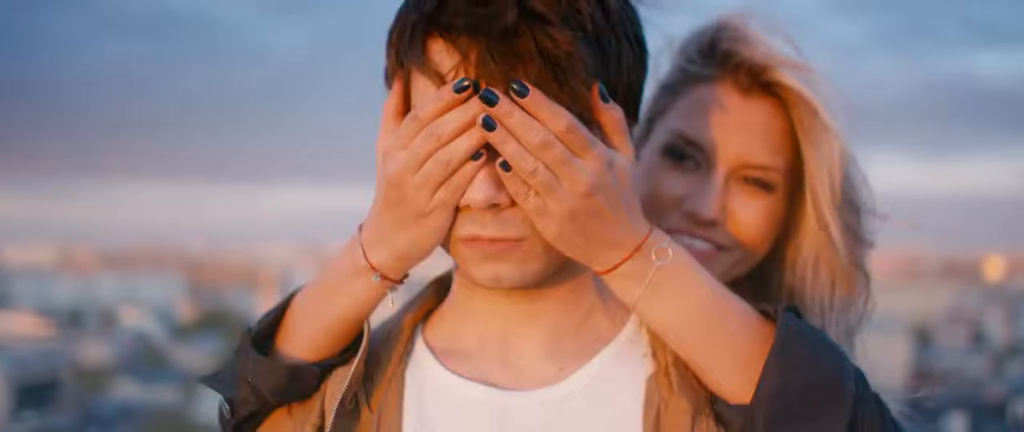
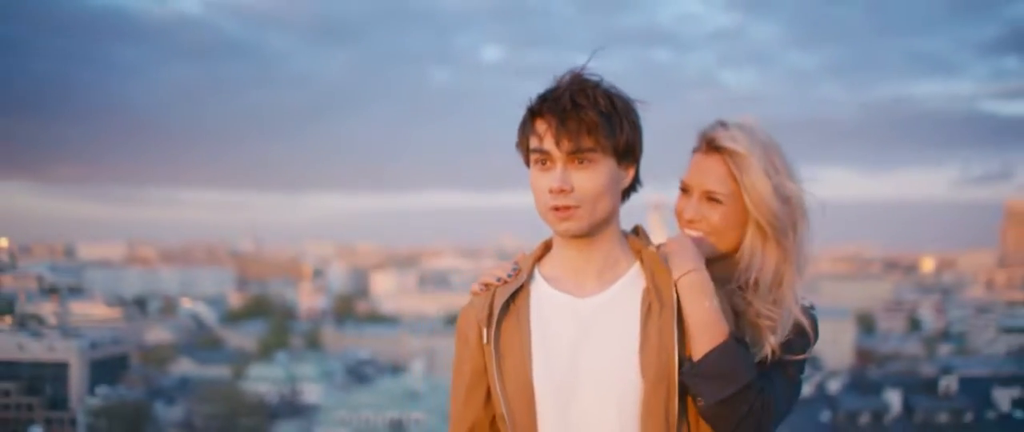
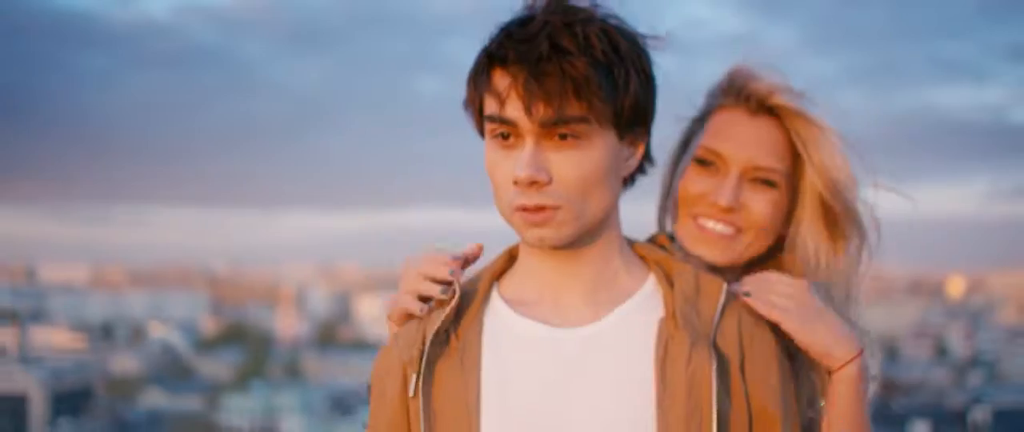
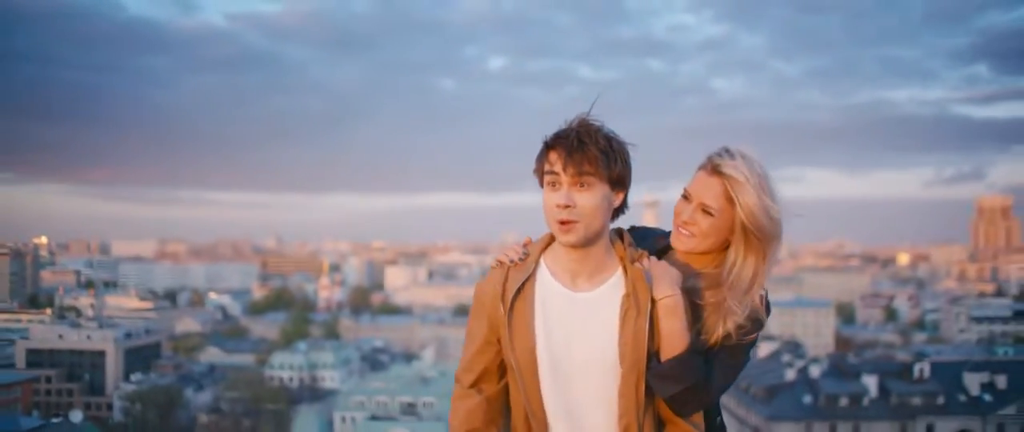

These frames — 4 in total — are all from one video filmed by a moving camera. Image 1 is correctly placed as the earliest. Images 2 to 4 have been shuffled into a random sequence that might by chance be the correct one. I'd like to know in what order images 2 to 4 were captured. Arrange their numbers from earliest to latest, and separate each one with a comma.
3, 2, 4
